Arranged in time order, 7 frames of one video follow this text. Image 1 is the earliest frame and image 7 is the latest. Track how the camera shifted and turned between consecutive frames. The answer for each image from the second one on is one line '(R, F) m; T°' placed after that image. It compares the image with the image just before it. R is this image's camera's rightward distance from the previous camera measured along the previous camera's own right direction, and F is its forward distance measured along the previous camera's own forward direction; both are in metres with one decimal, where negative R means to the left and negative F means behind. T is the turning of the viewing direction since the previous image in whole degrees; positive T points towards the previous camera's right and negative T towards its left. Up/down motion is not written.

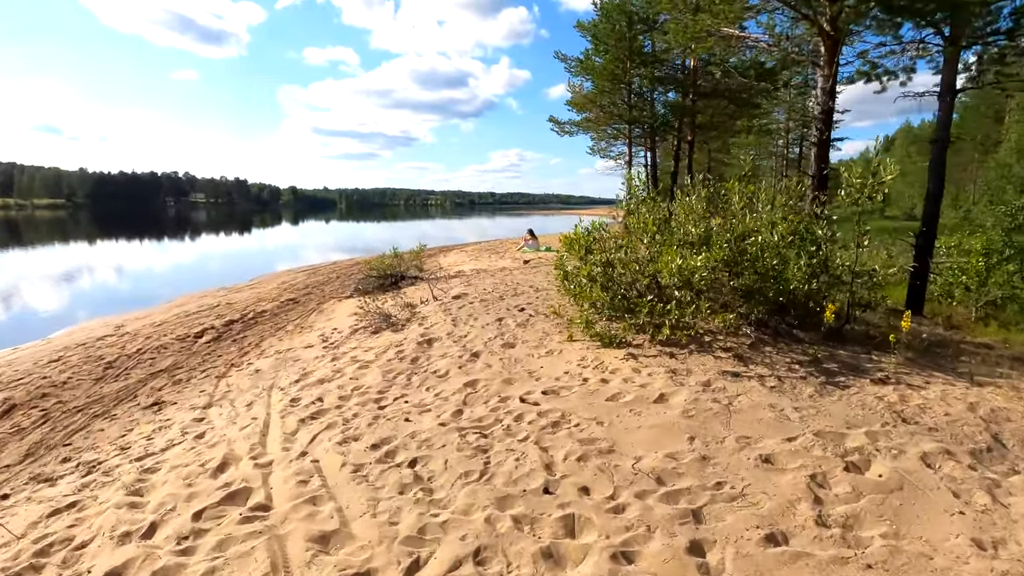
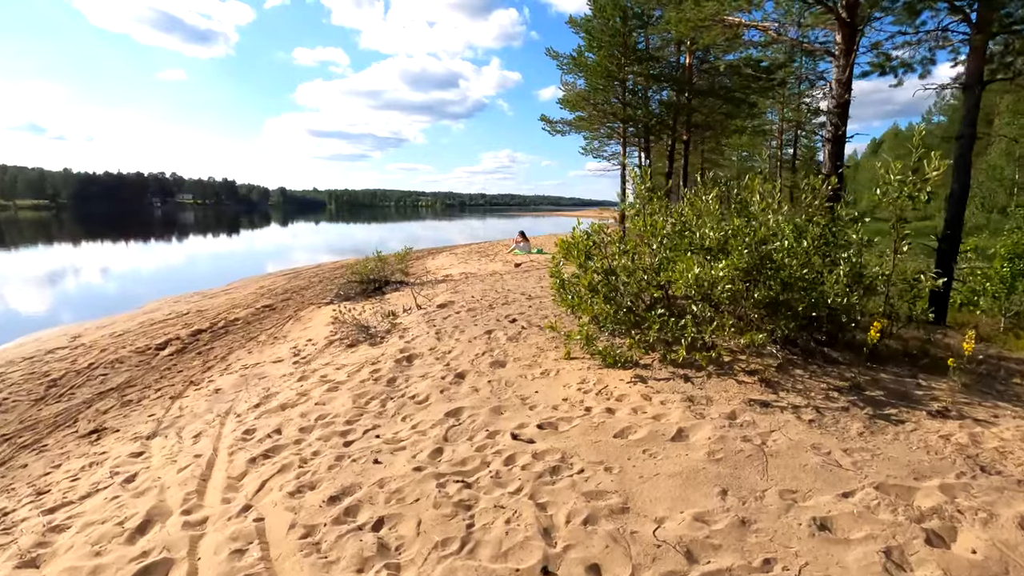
(0.0, +0.8) m; +1°
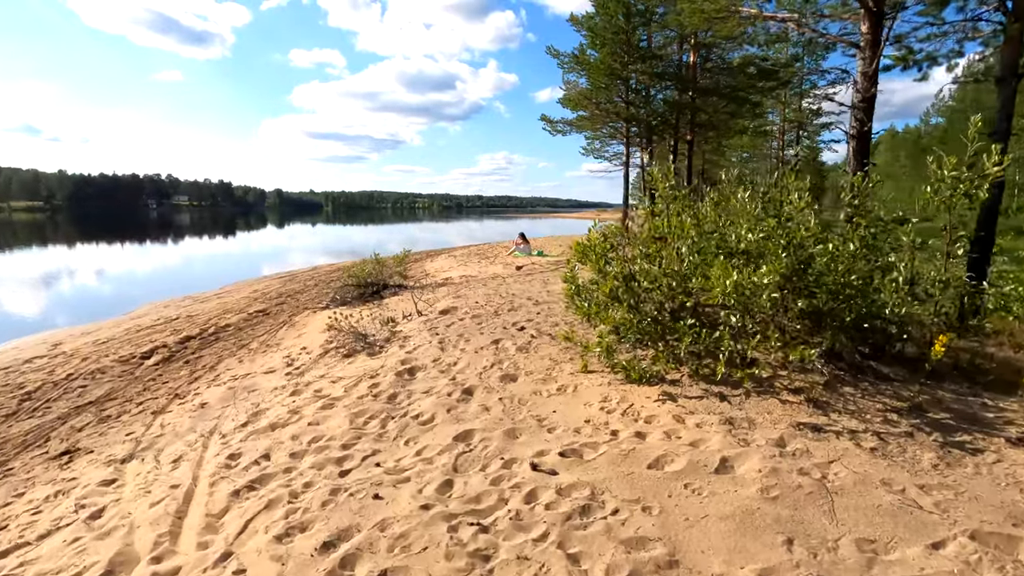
(-0.1, +0.5) m; 0°
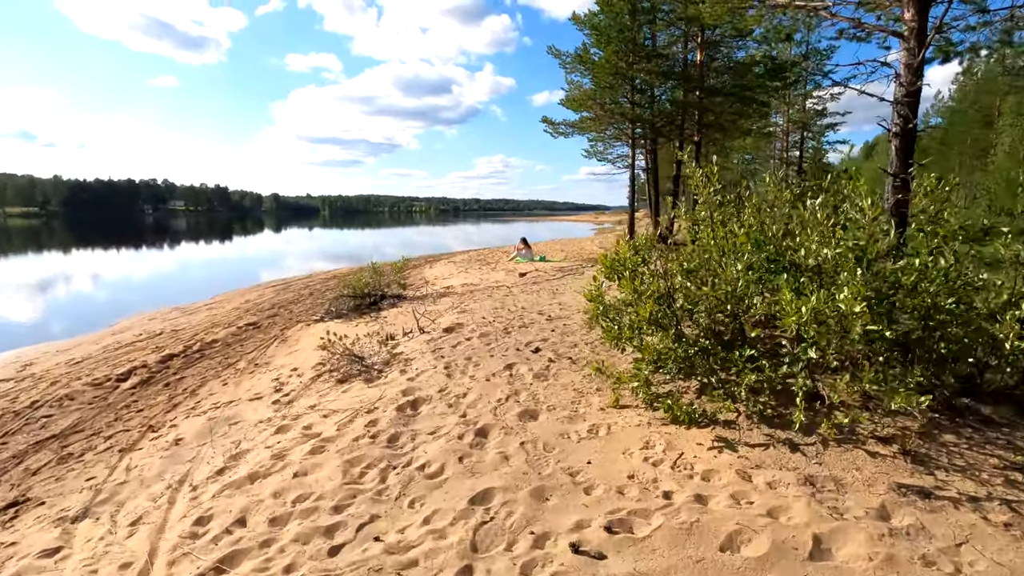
(-0.2, +0.7) m; 0°
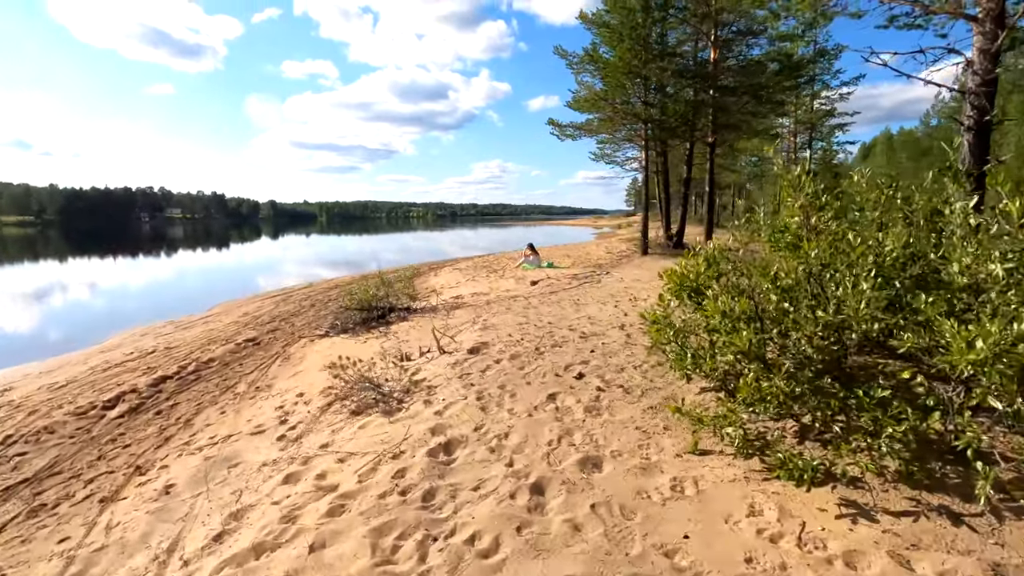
(-0.4, +0.8) m; 0°
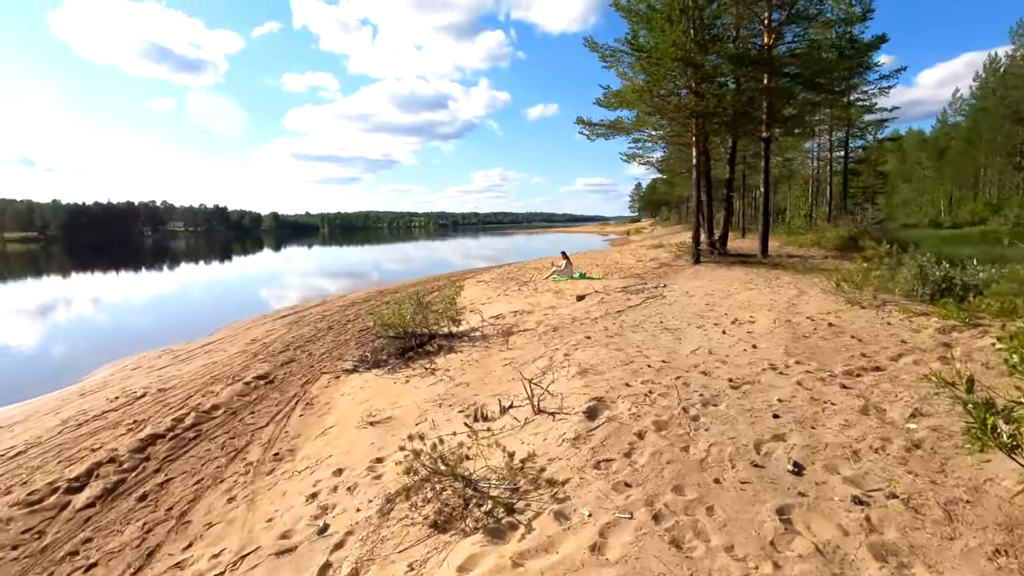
(-1.1, +2.0) m; 0°
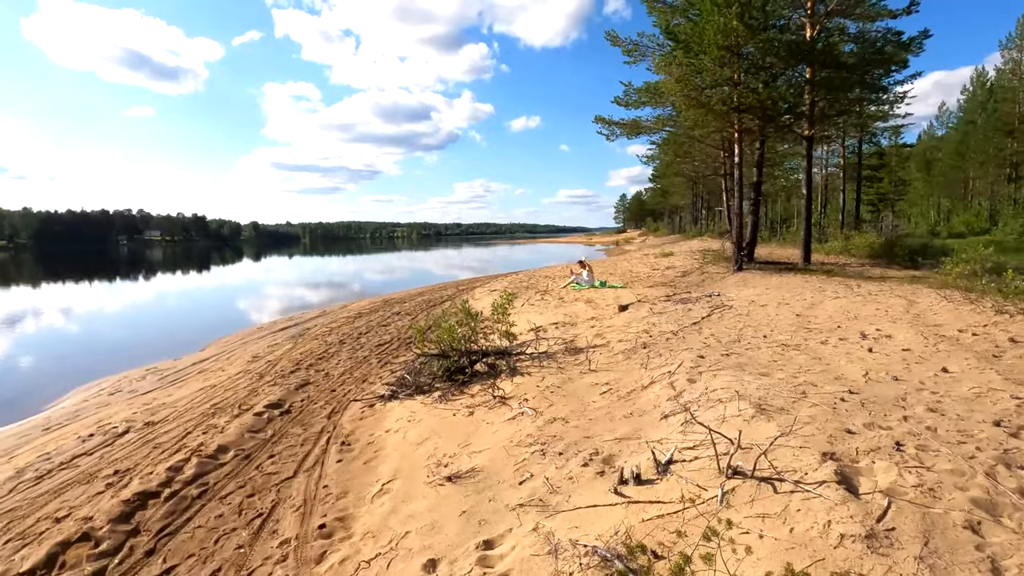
(-1.3, +1.7) m; +2°
